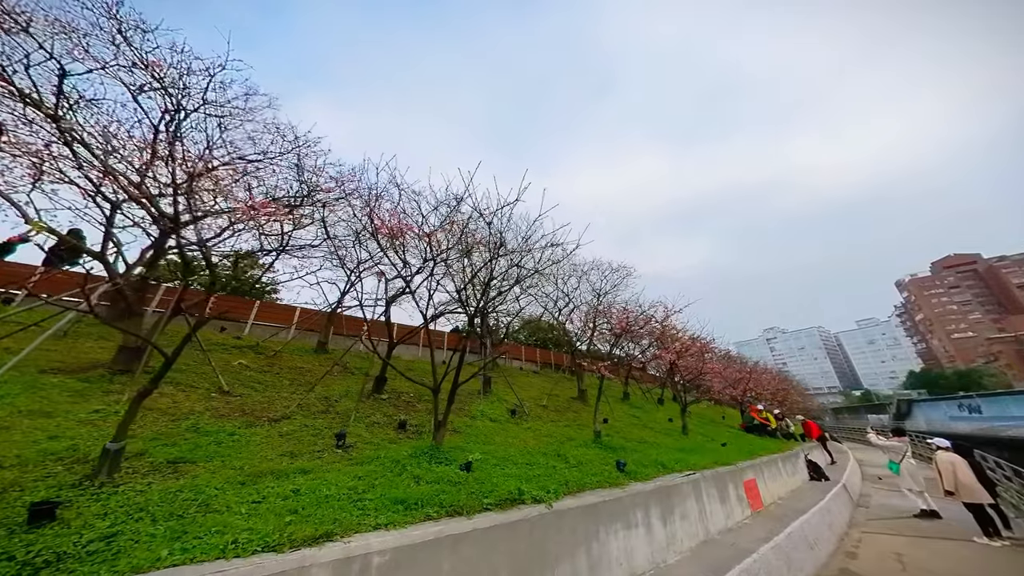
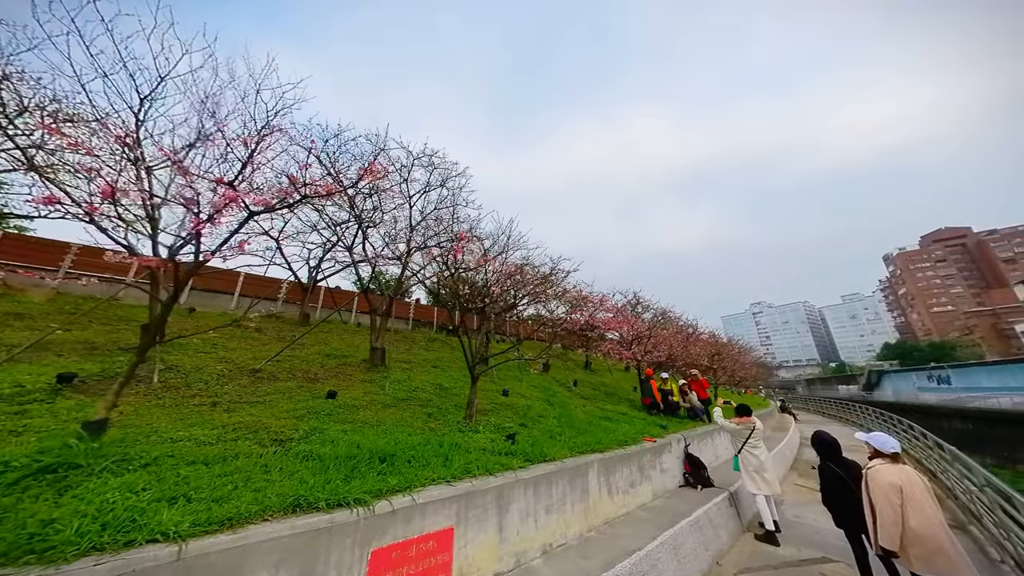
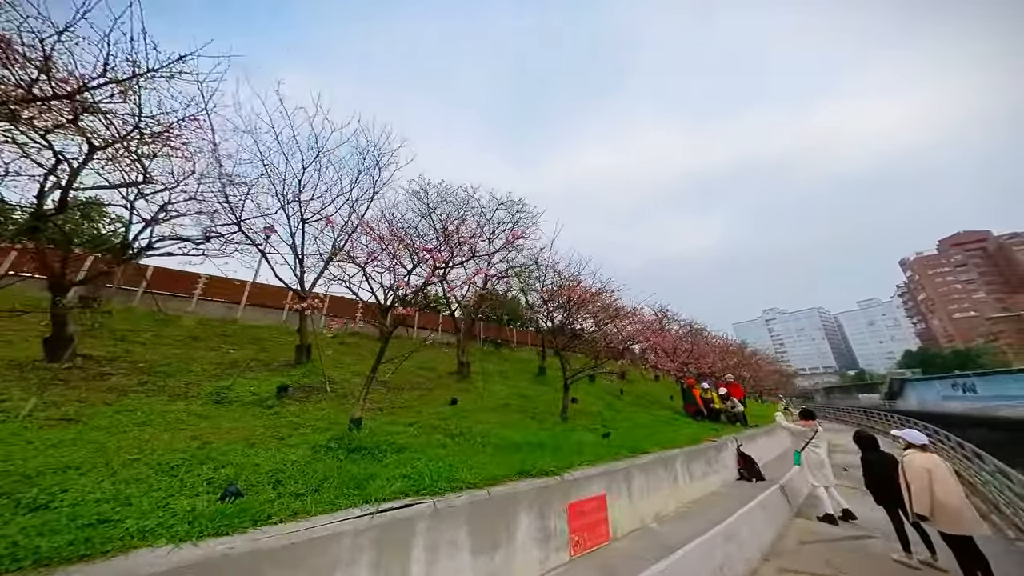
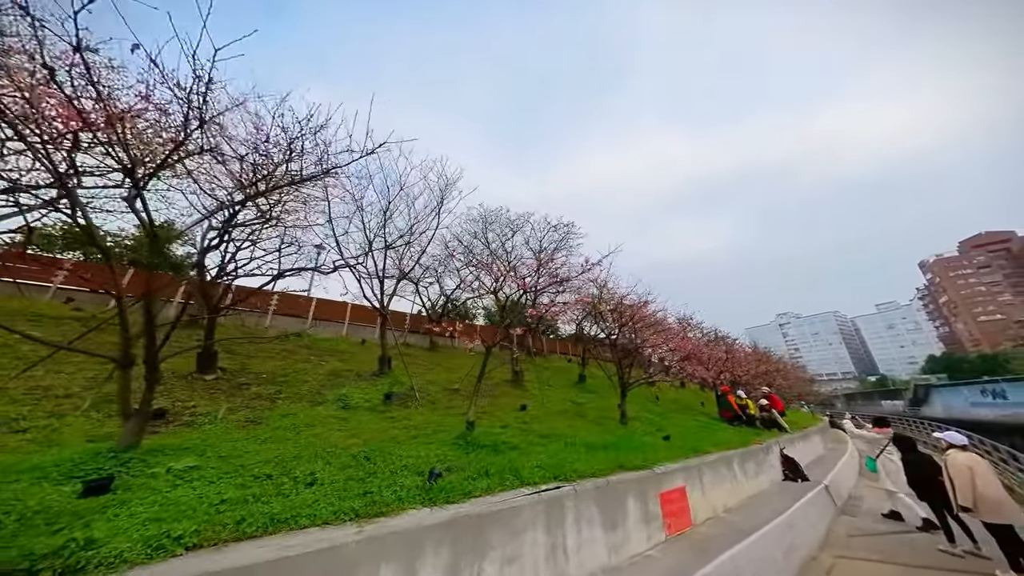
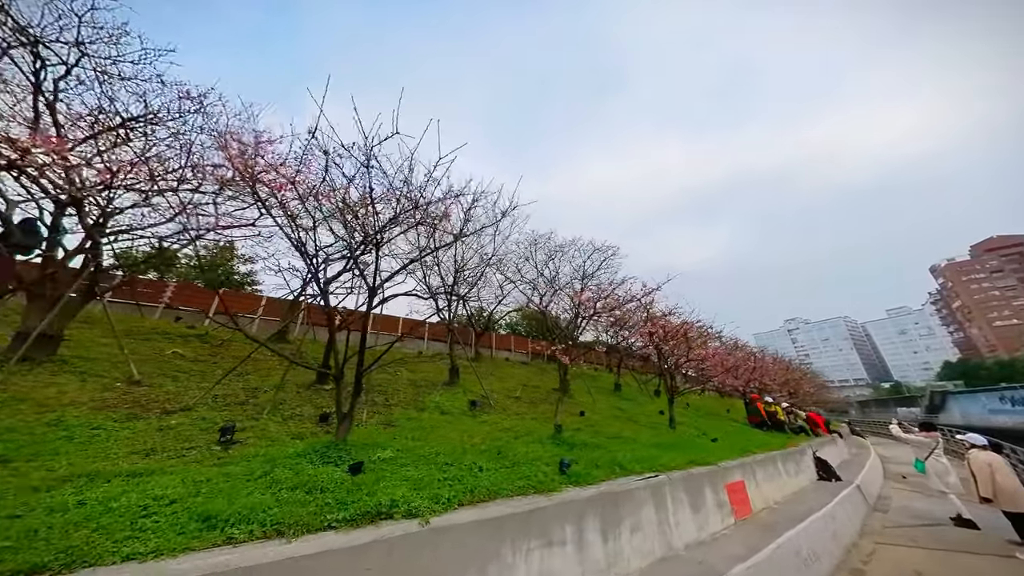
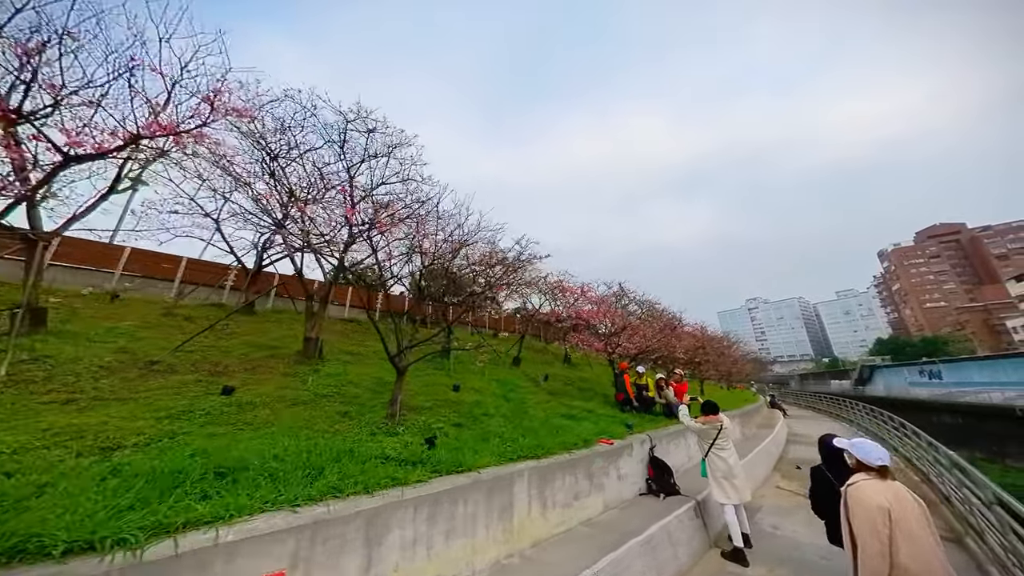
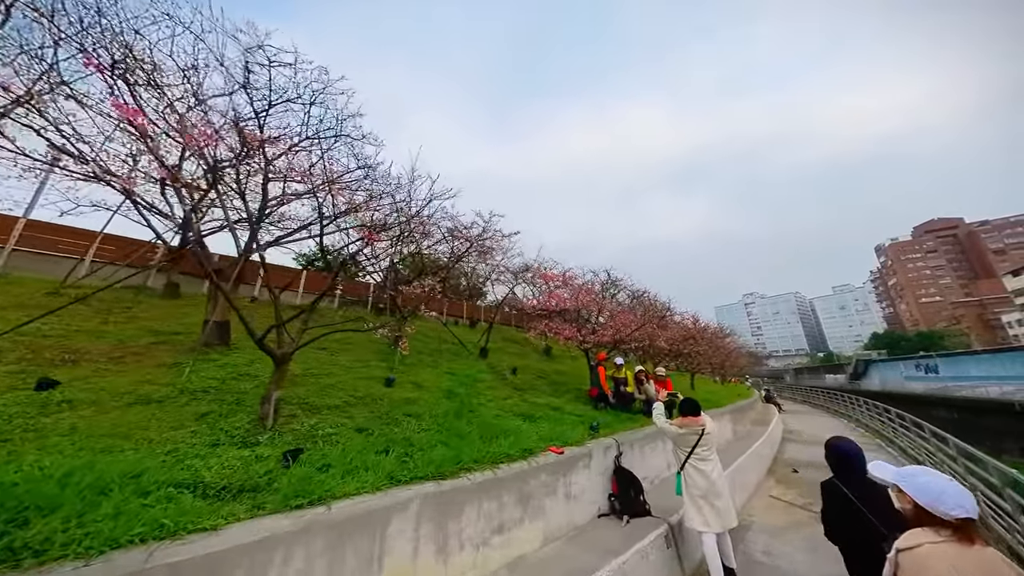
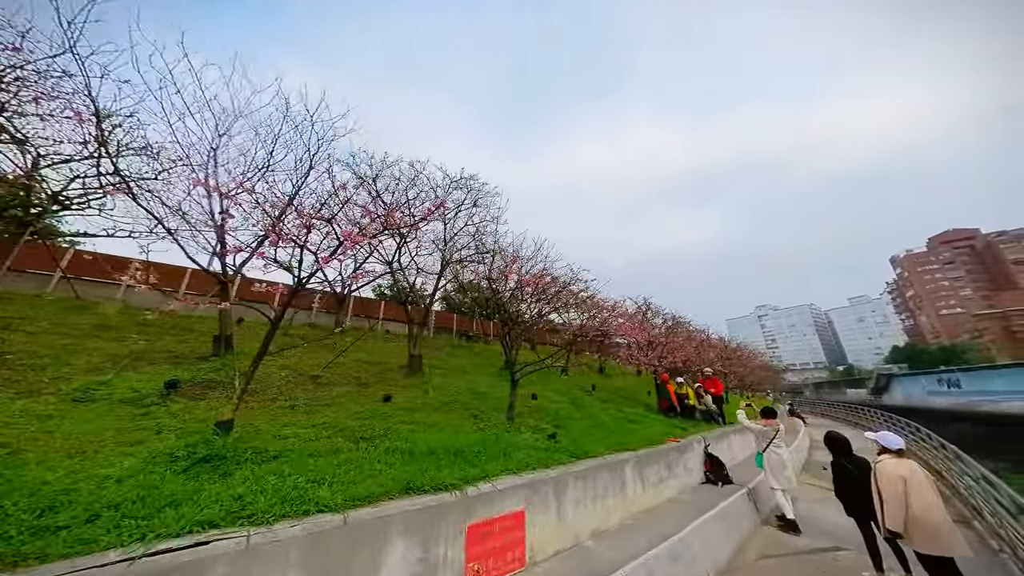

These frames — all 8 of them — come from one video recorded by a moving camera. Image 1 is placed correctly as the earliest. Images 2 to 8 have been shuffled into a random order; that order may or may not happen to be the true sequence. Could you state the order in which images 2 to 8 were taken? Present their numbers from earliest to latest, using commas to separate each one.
5, 4, 3, 8, 2, 6, 7
